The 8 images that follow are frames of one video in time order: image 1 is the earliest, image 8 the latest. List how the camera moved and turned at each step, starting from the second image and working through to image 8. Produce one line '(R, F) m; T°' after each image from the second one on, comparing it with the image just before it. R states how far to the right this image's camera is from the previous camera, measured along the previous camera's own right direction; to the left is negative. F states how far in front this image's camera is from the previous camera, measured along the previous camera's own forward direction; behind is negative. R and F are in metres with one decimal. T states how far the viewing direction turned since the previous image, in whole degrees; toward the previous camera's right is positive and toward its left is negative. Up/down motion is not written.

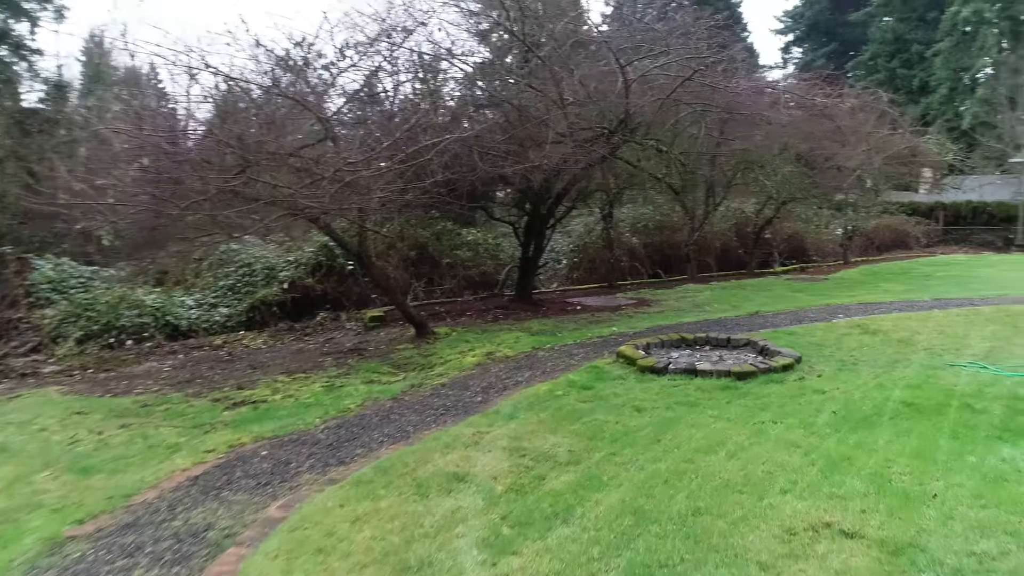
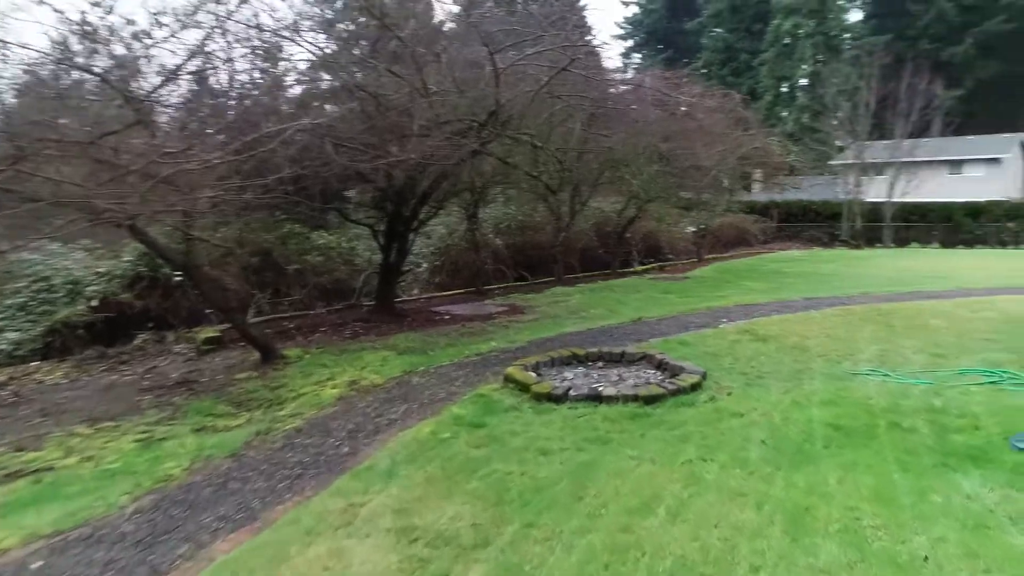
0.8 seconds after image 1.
(-0.1, +1.0) m; +12°
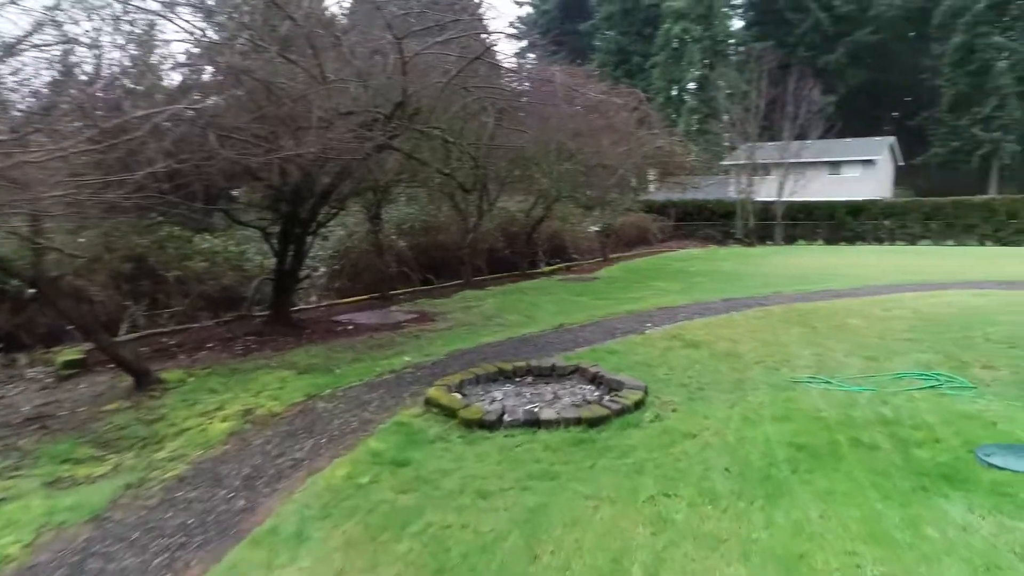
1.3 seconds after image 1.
(-0.2, +0.7) m; +8°
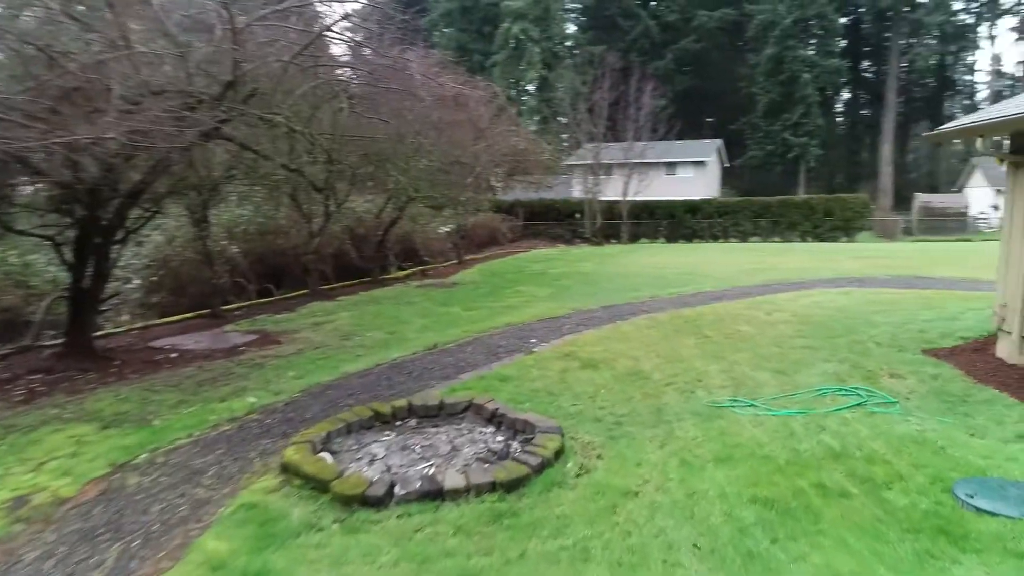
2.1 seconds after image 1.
(-0.2, +1.1) m; +13°
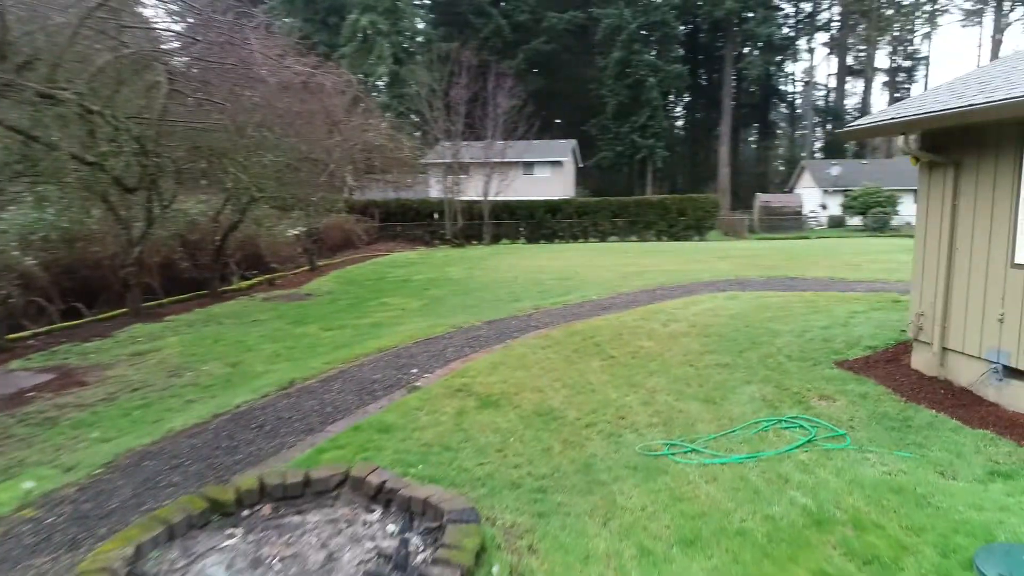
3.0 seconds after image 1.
(-0.2, +1.2) m; +12°
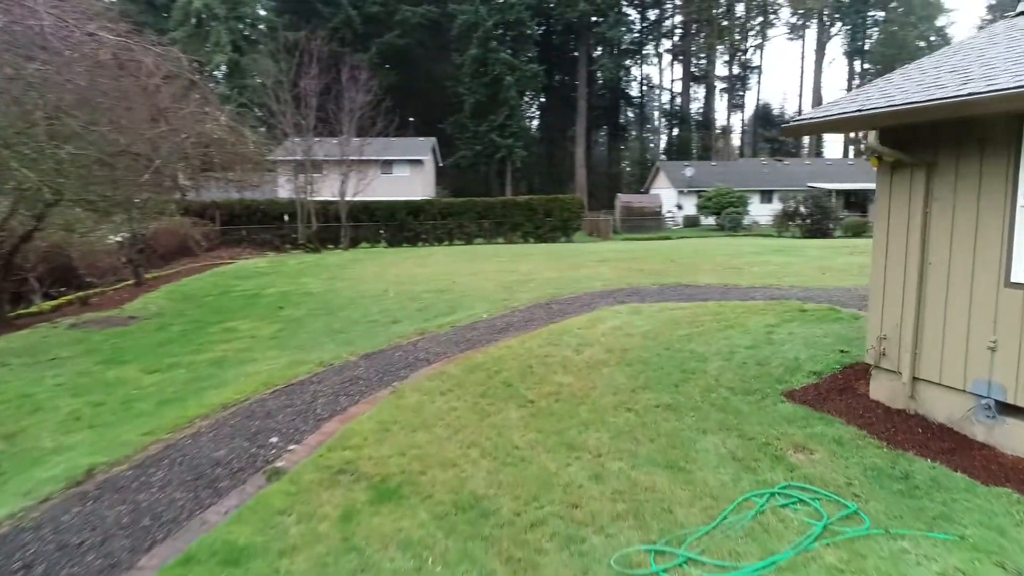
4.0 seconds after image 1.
(-0.2, +1.4) m; +11°
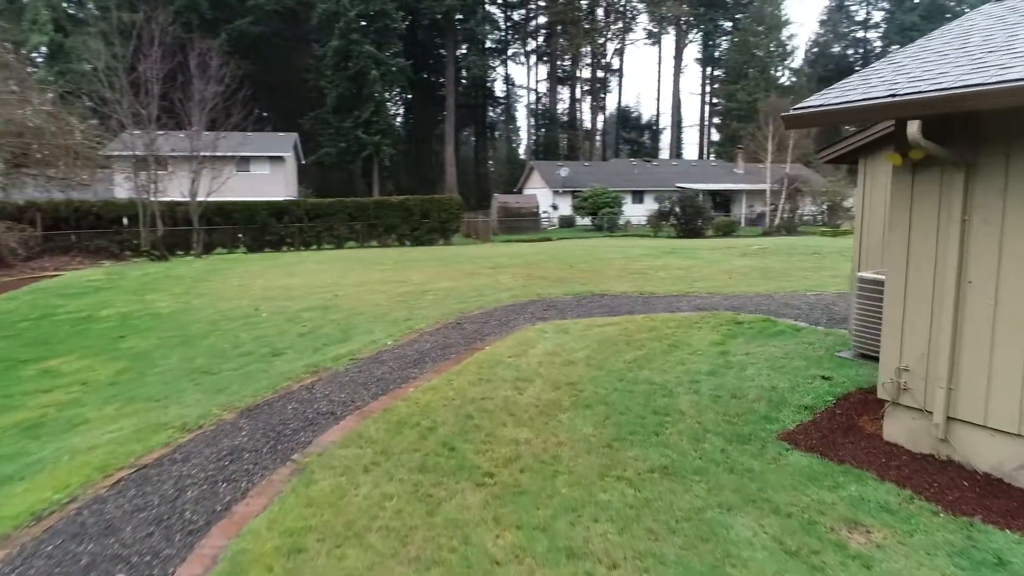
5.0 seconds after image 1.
(-0.4, +1.3) m; +11°
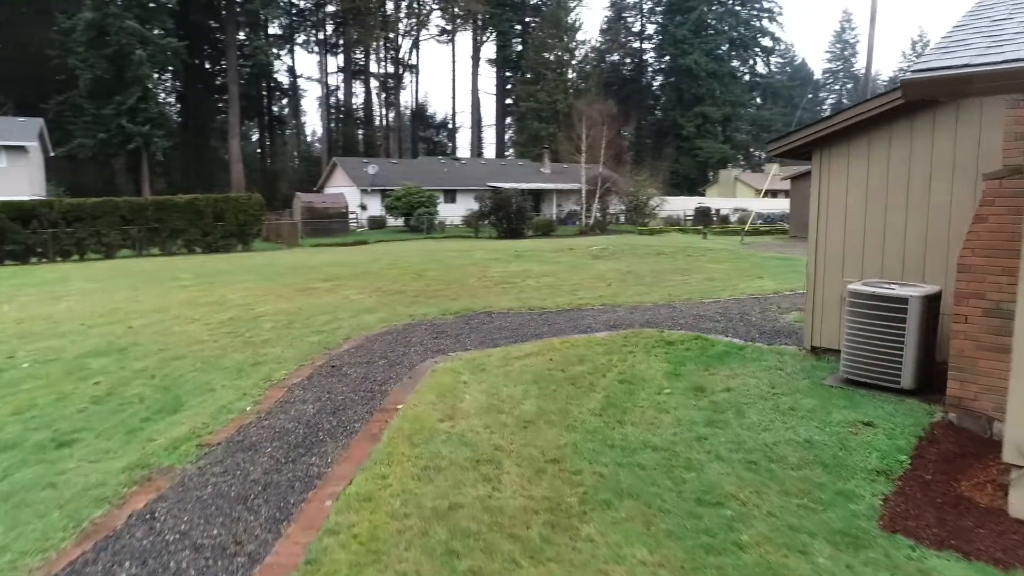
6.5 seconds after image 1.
(-0.9, +1.9) m; +17°
